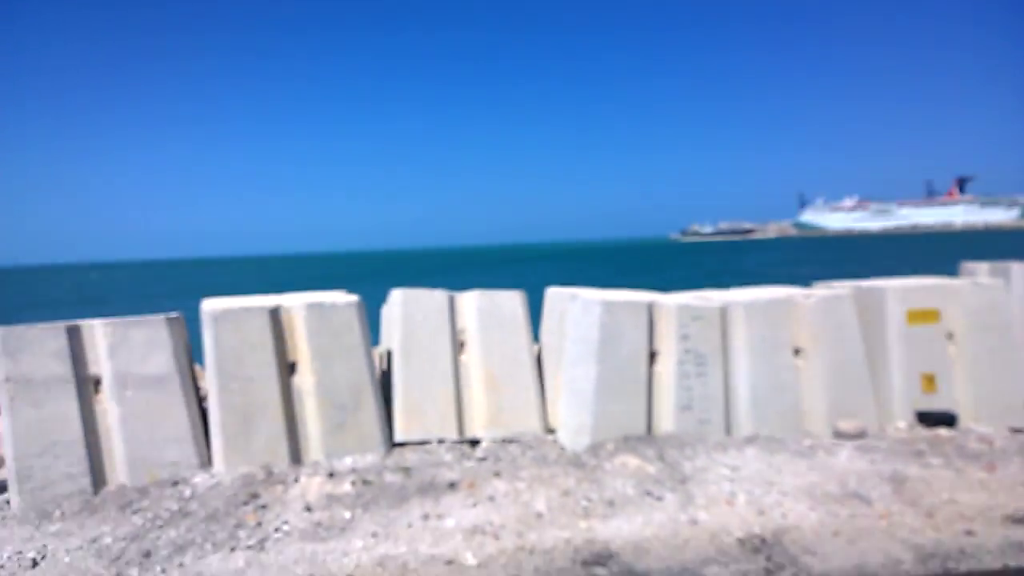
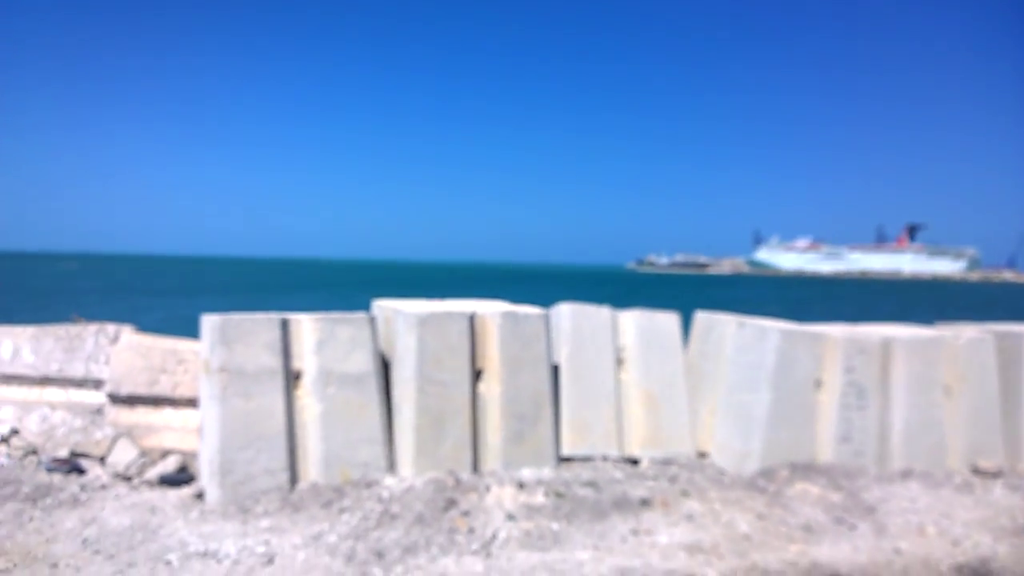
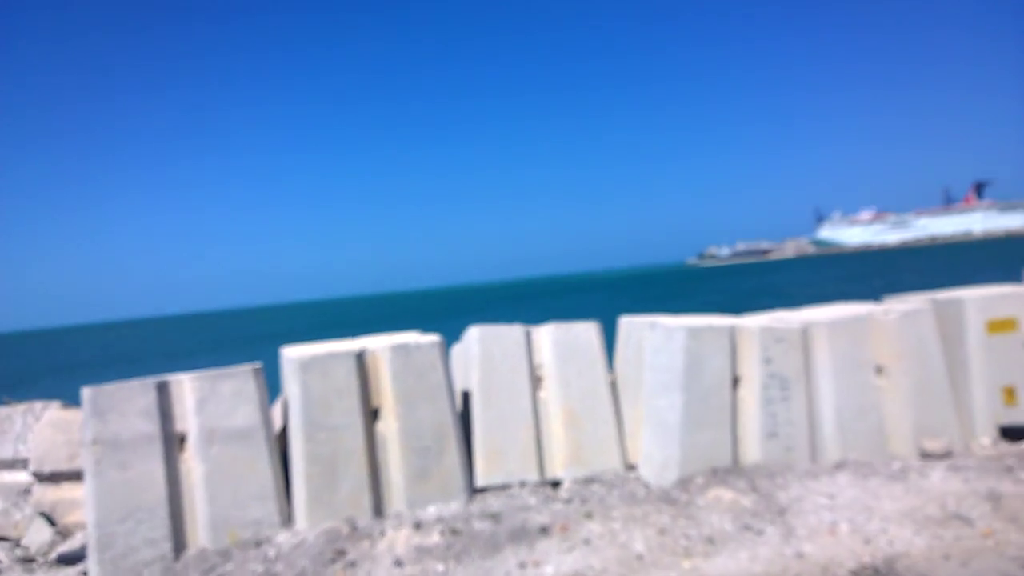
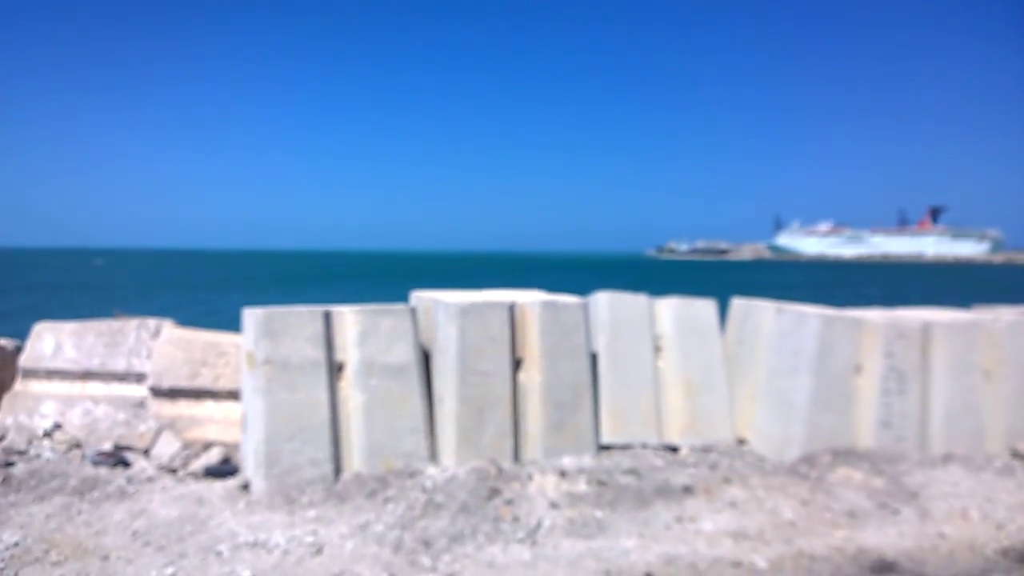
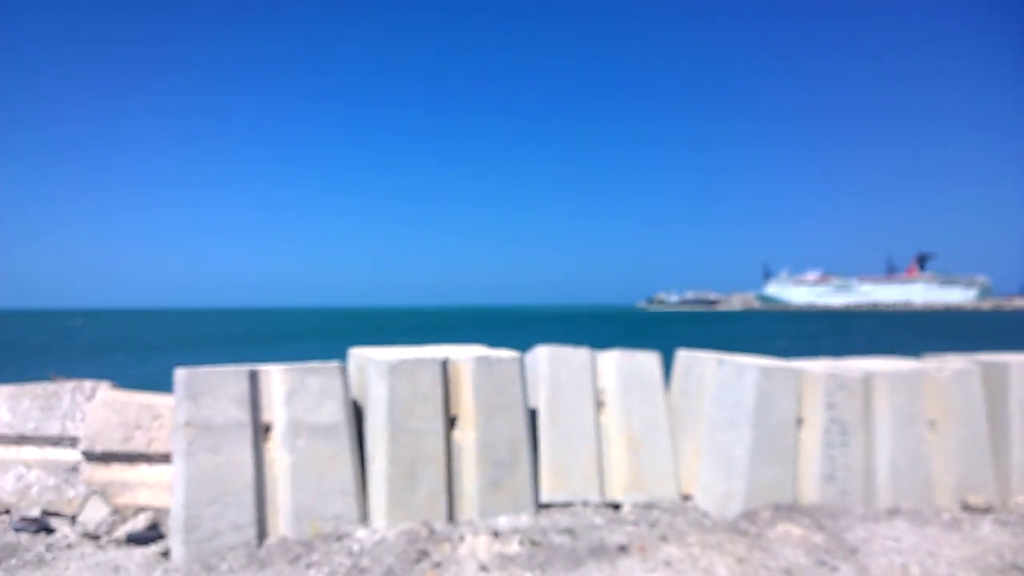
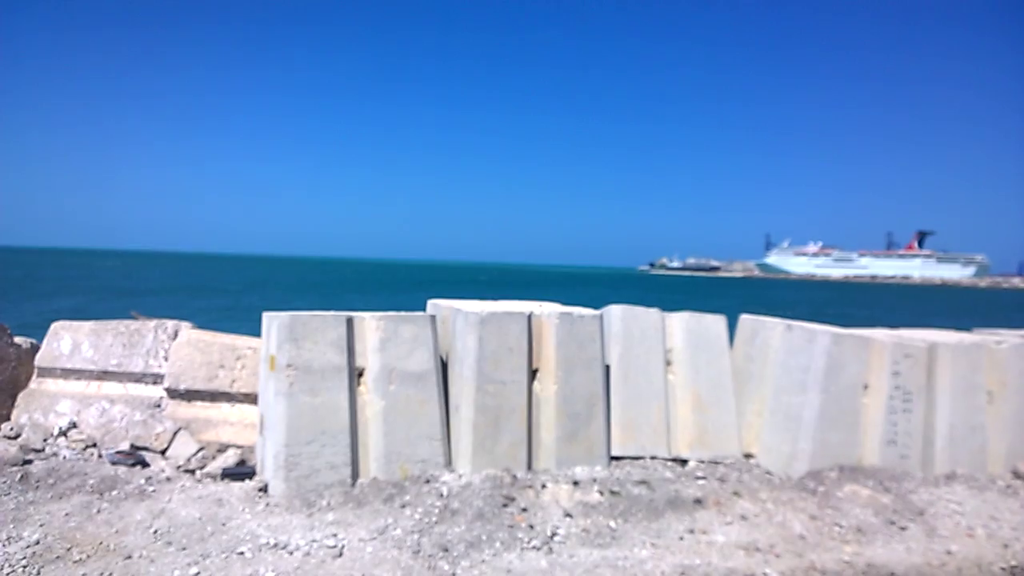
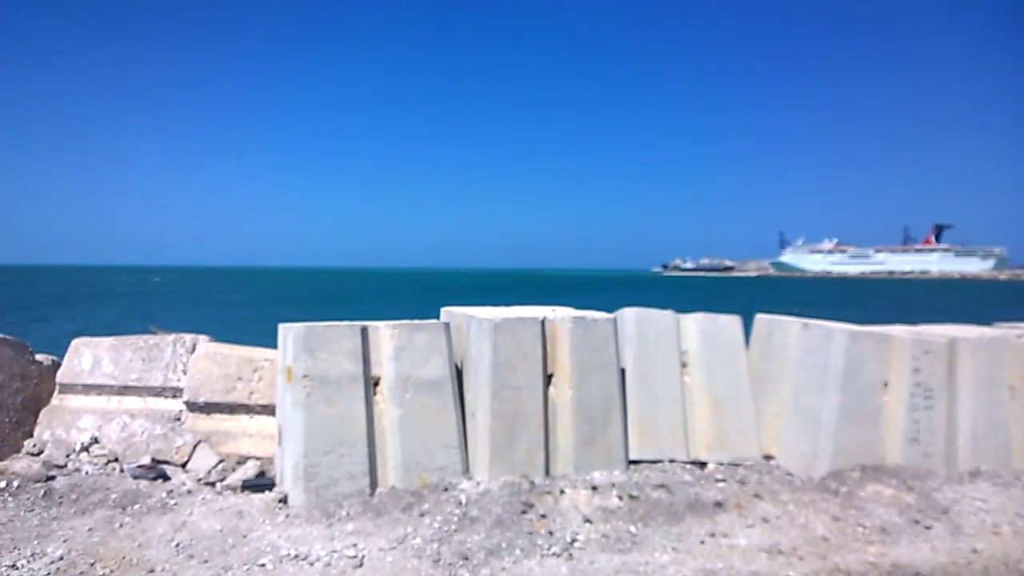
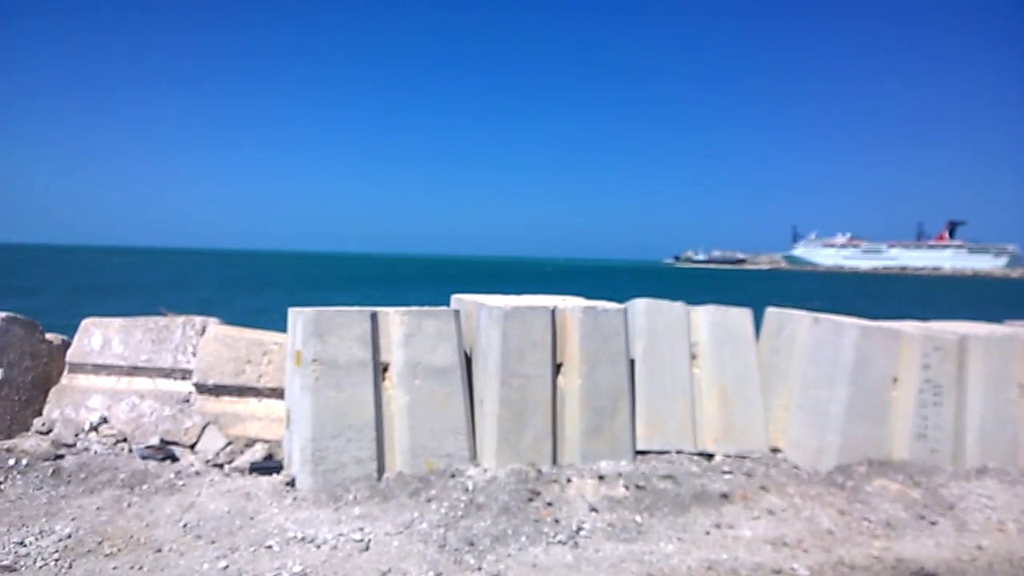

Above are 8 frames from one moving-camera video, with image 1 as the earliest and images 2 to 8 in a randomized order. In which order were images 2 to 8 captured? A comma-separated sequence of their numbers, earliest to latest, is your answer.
3, 5, 2, 4, 8, 6, 7
